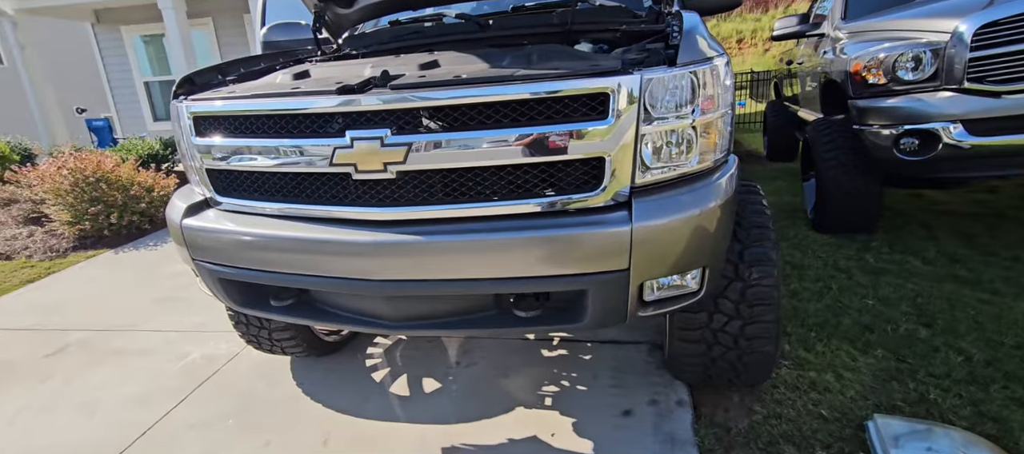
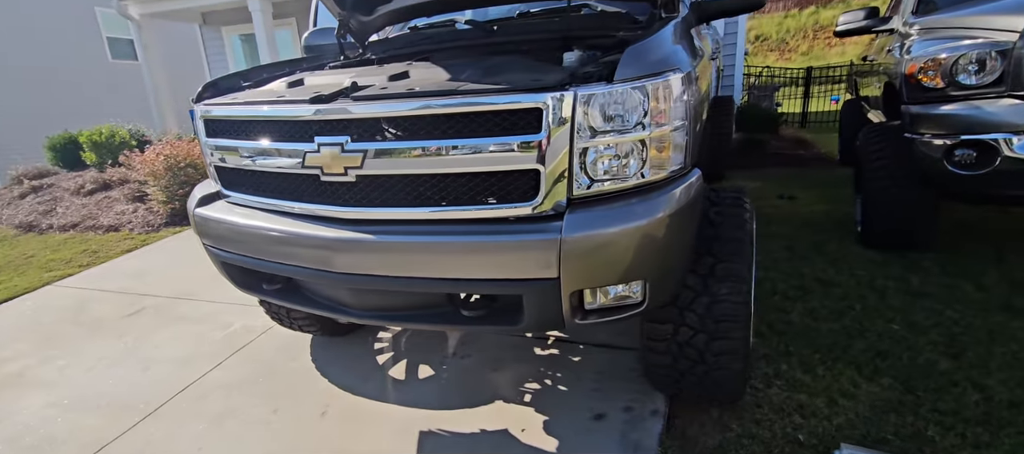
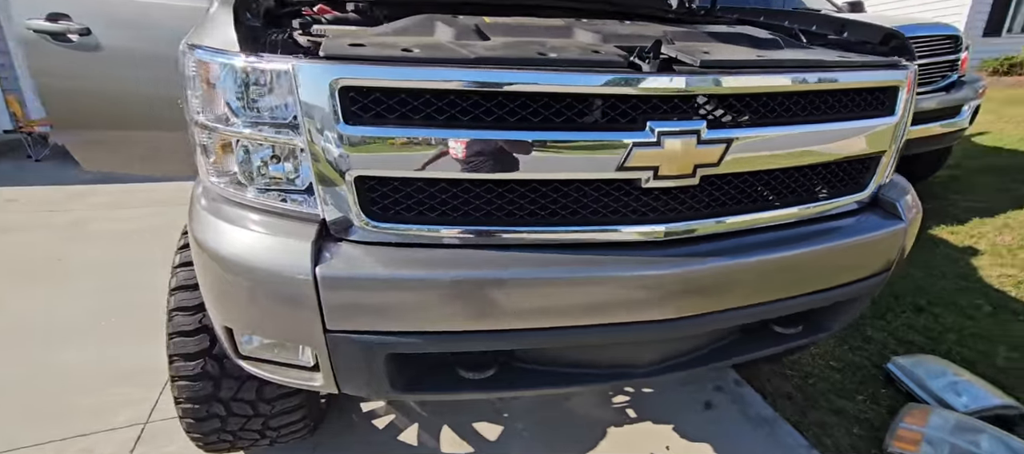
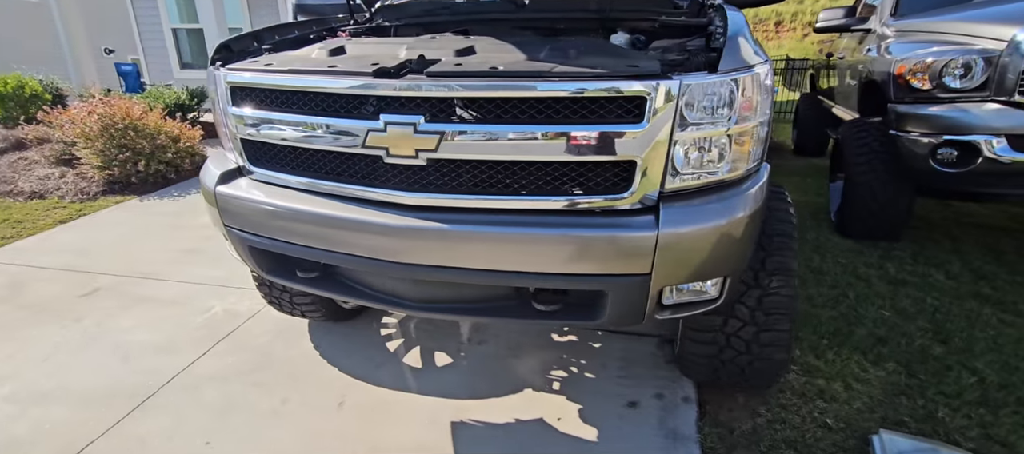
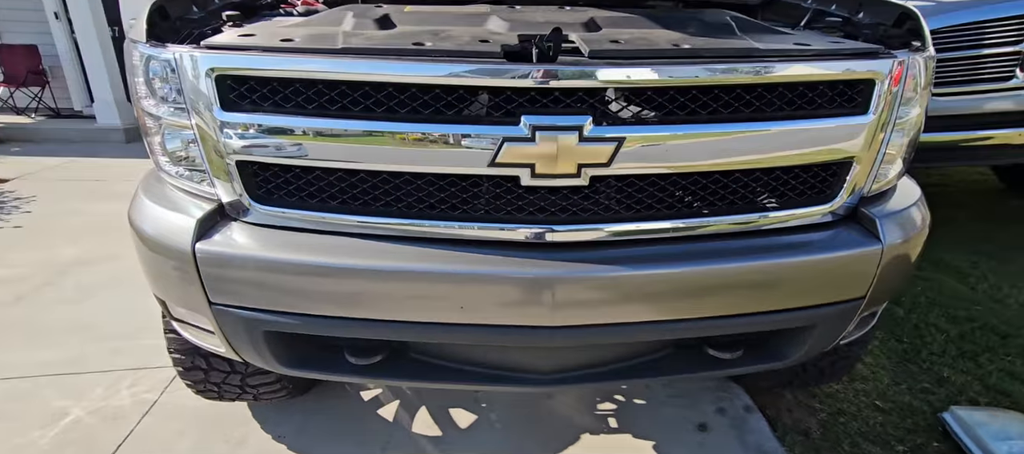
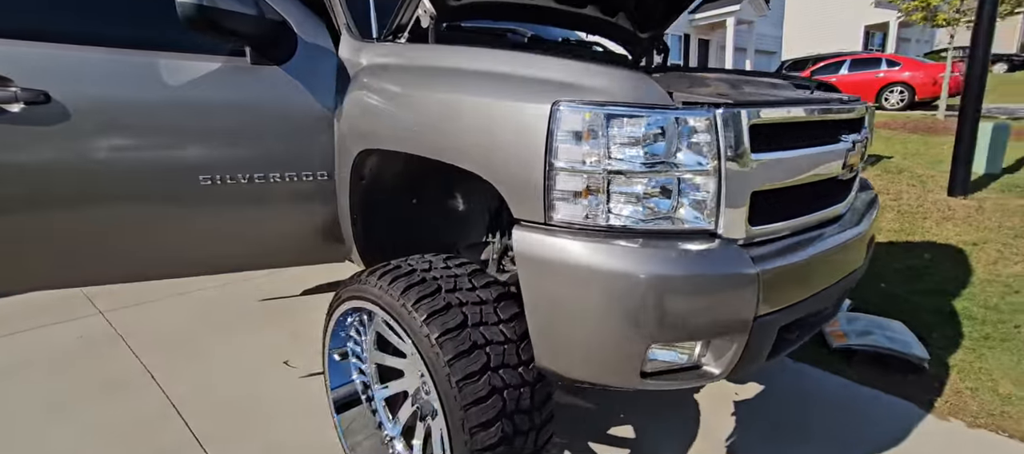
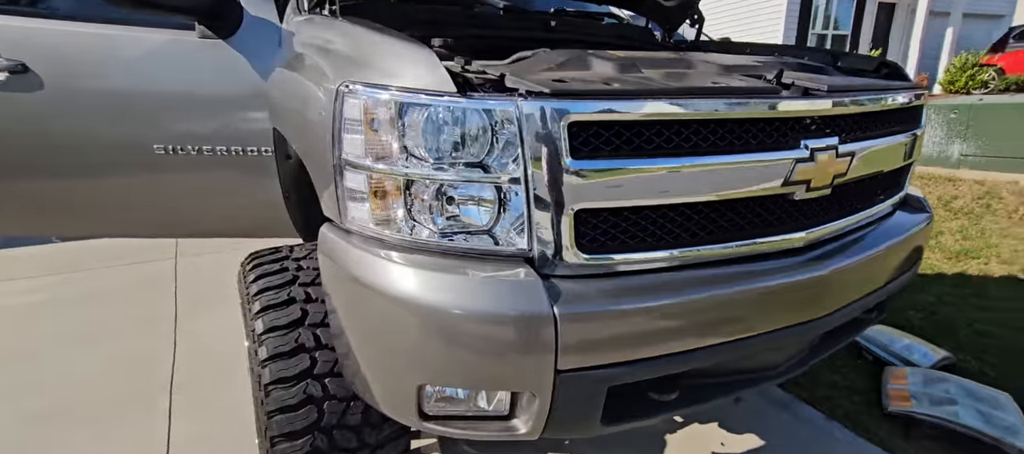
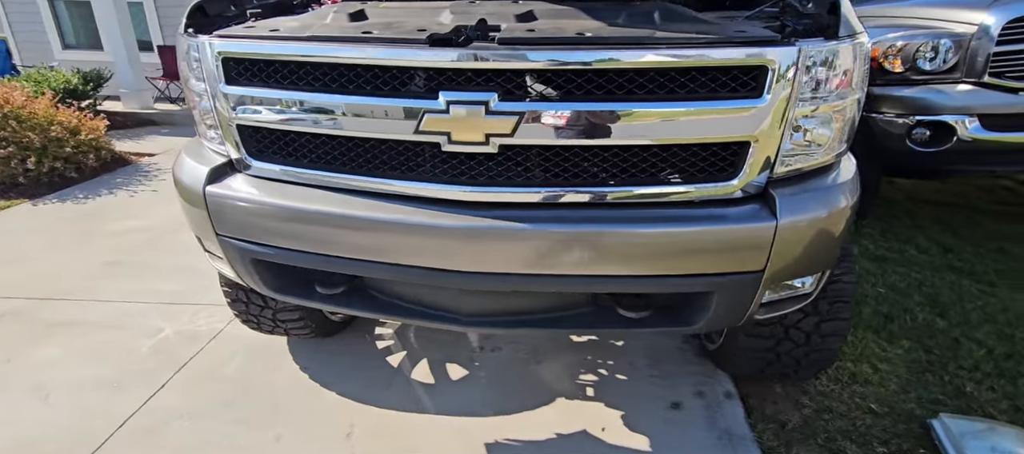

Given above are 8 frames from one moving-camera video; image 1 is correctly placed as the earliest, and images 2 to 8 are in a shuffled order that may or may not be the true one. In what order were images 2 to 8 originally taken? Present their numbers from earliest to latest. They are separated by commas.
2, 4, 8, 5, 3, 7, 6
